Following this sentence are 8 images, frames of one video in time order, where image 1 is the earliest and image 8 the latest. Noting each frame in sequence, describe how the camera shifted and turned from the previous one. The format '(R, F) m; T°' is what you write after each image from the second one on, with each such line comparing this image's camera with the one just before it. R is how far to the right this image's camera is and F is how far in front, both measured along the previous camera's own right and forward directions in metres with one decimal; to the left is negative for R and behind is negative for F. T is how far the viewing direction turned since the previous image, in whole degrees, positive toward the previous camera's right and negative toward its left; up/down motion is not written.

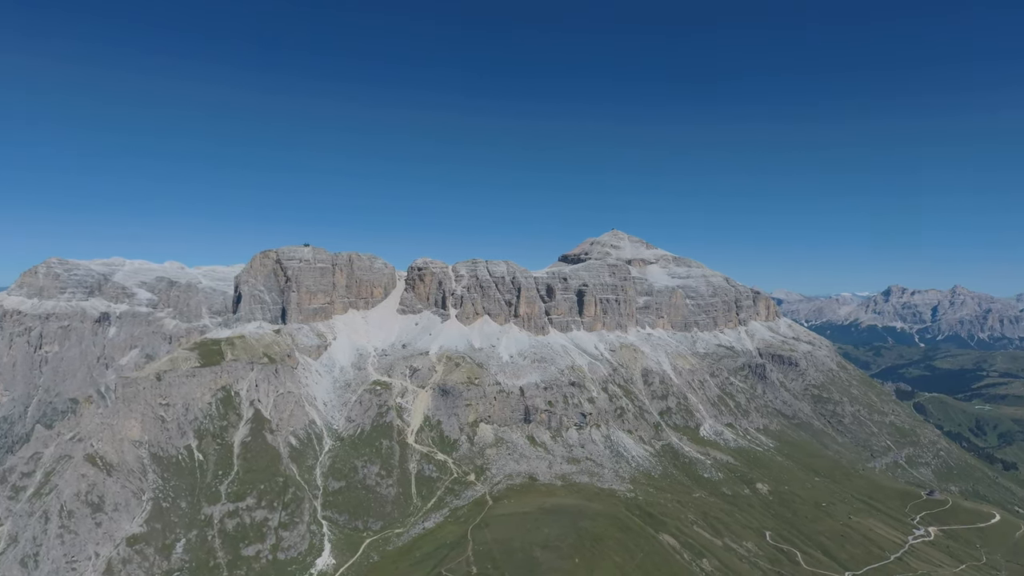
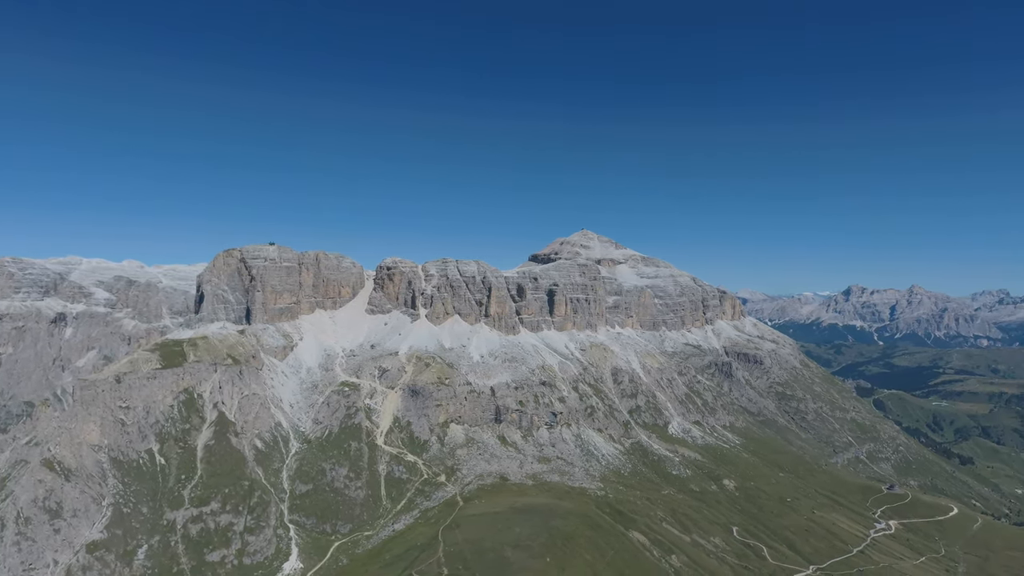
(+37.4, +28.9) m; +2°
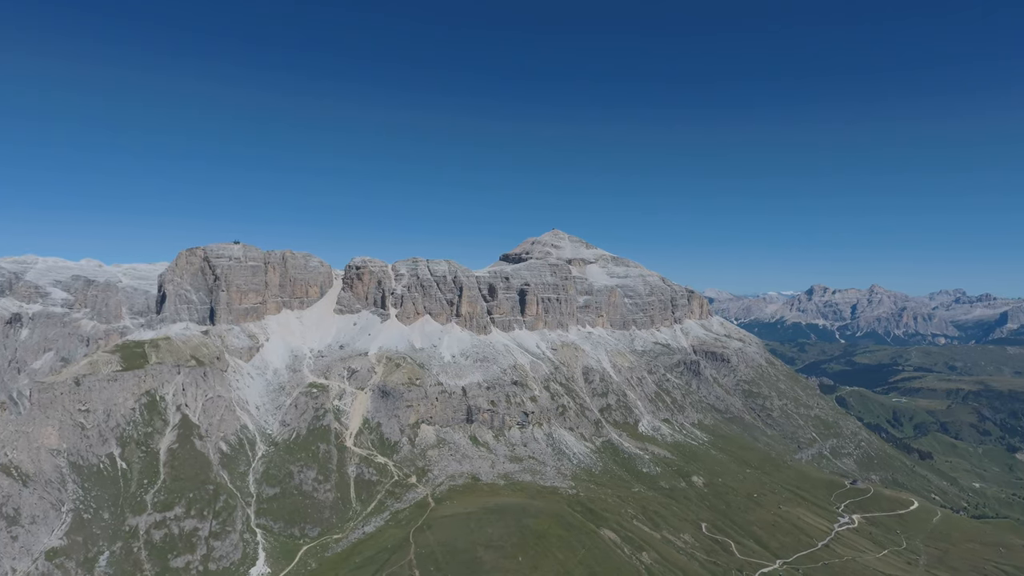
(+0.1, -1.0) m; +3°
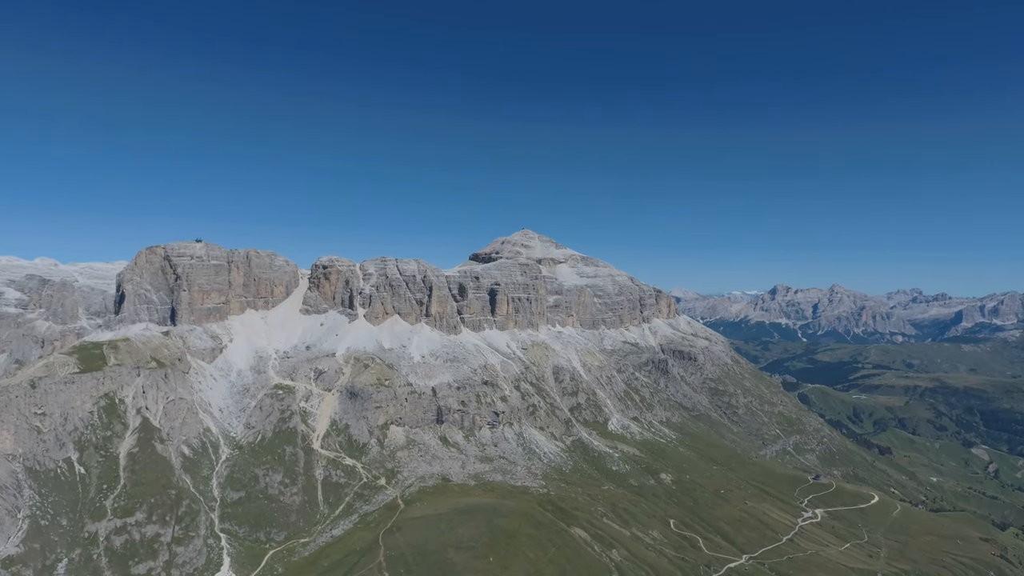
(0.0, -1.3) m; +3°
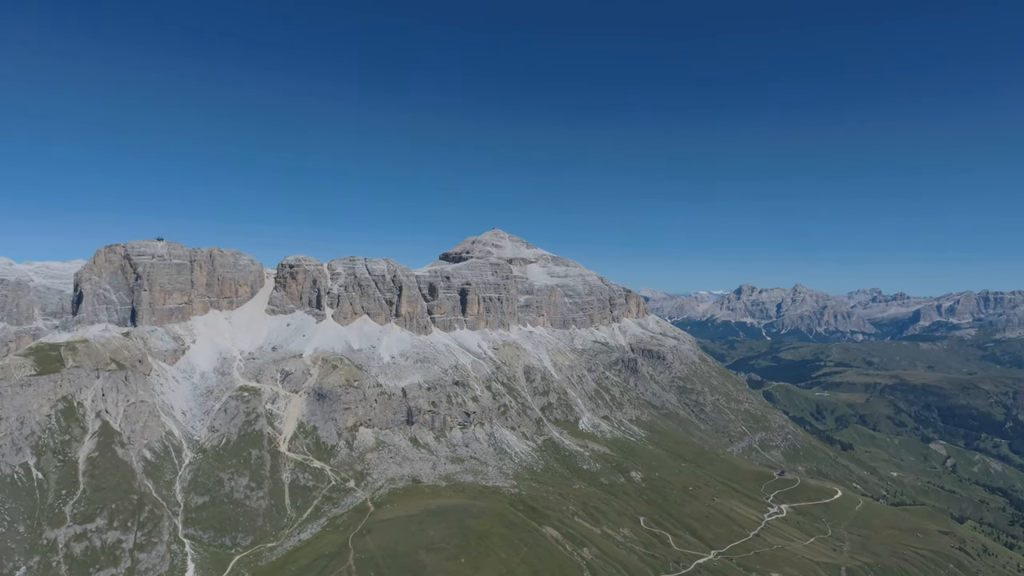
(-0.2, -1.3) m; +3°
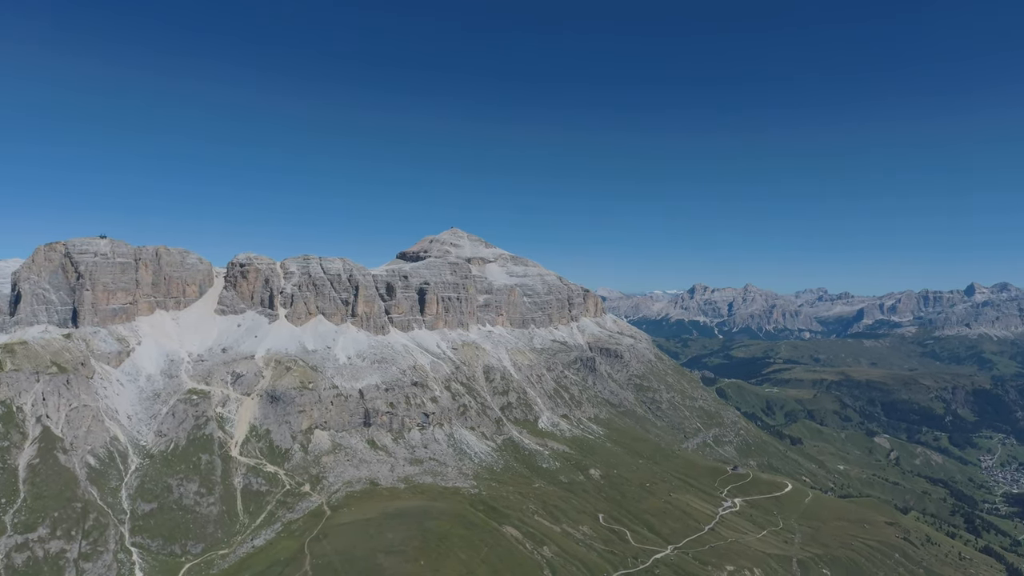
(-0.5, -2.4) m; +4°
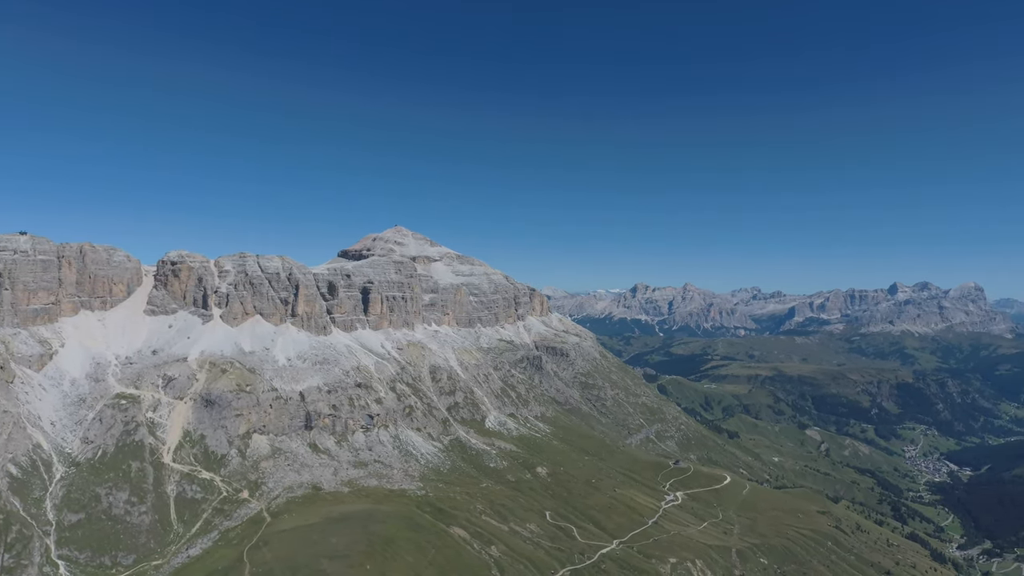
(-1.0, -4.6) m; +6°
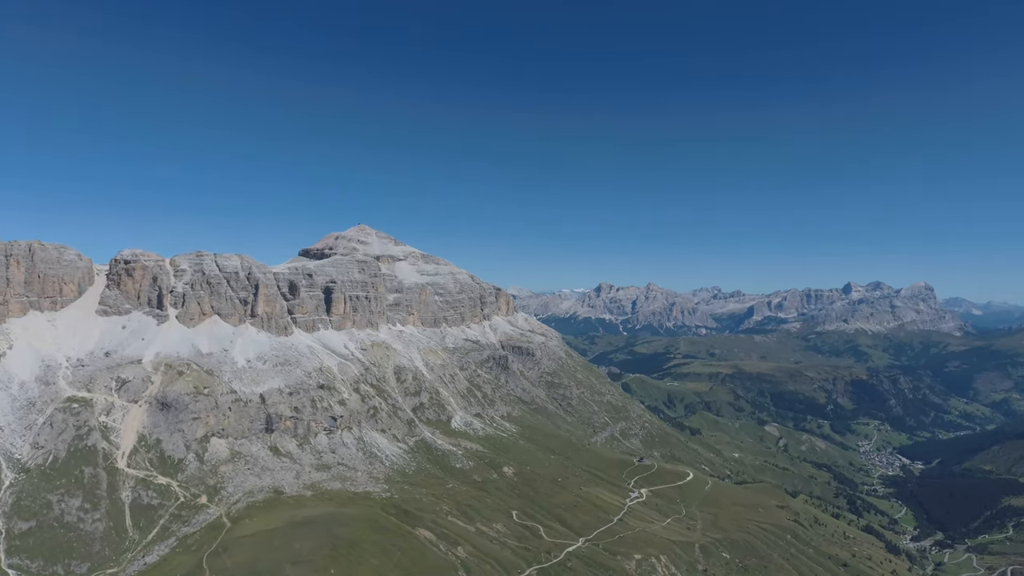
(-0.4, -4.3) m; +4°
